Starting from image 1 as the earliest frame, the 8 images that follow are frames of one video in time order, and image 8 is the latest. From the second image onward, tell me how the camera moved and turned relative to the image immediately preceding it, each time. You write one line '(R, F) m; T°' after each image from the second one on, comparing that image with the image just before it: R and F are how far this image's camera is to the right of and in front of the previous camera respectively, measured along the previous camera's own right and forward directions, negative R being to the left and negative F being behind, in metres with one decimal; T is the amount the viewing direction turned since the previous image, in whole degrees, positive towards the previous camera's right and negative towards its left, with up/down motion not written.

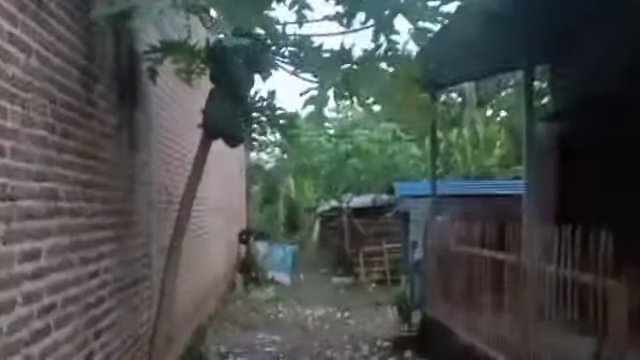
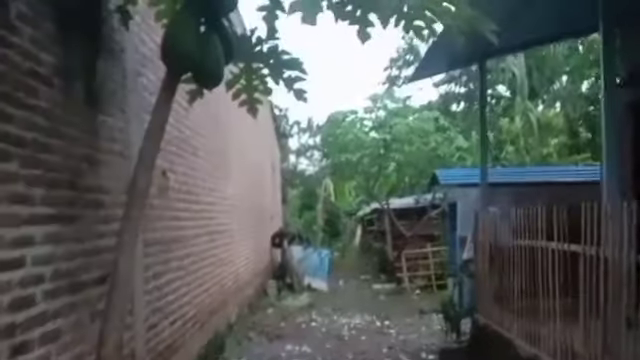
(+0.2, +1.4) m; -4°
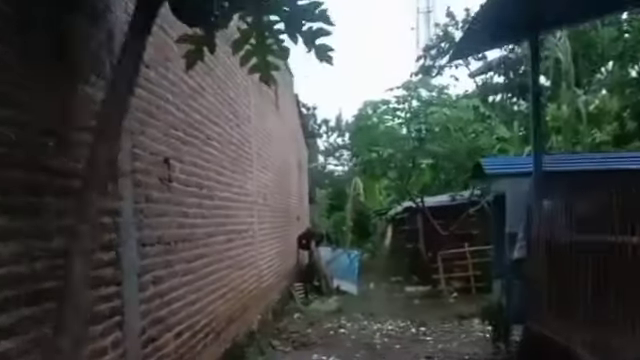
(0.0, +1.0) m; -2°
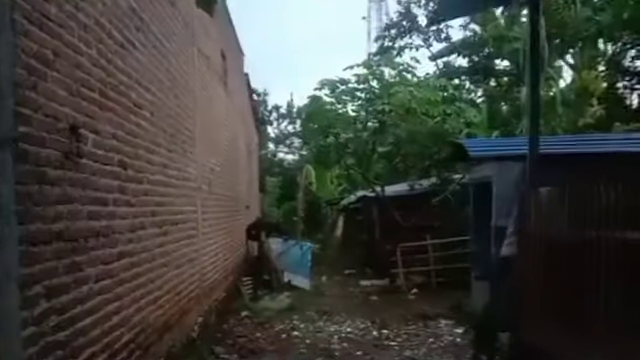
(-0.1, +1.3) m; +4°
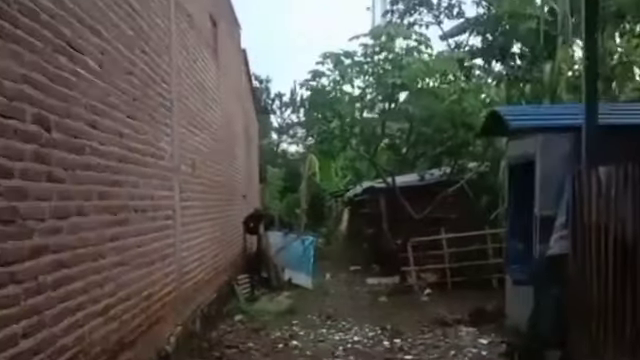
(0.0, +1.5) m; 0°
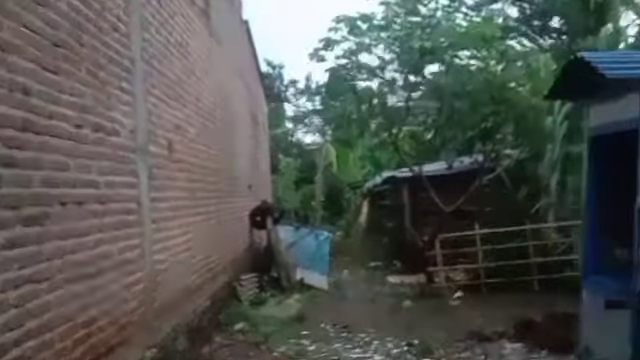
(+0.1, +1.7) m; -2°
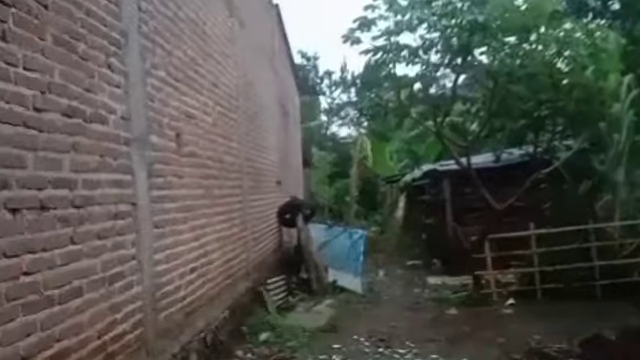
(0.0, +1.0) m; -3°
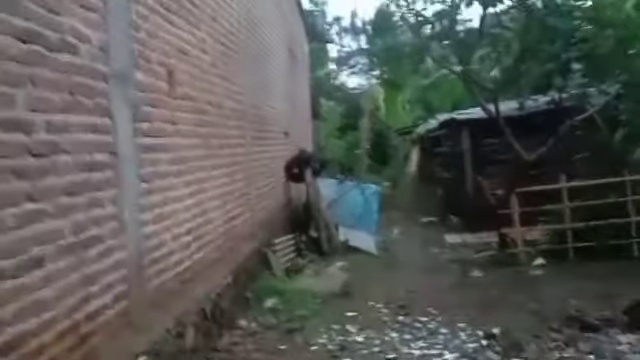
(-0.1, +0.8) m; -1°
